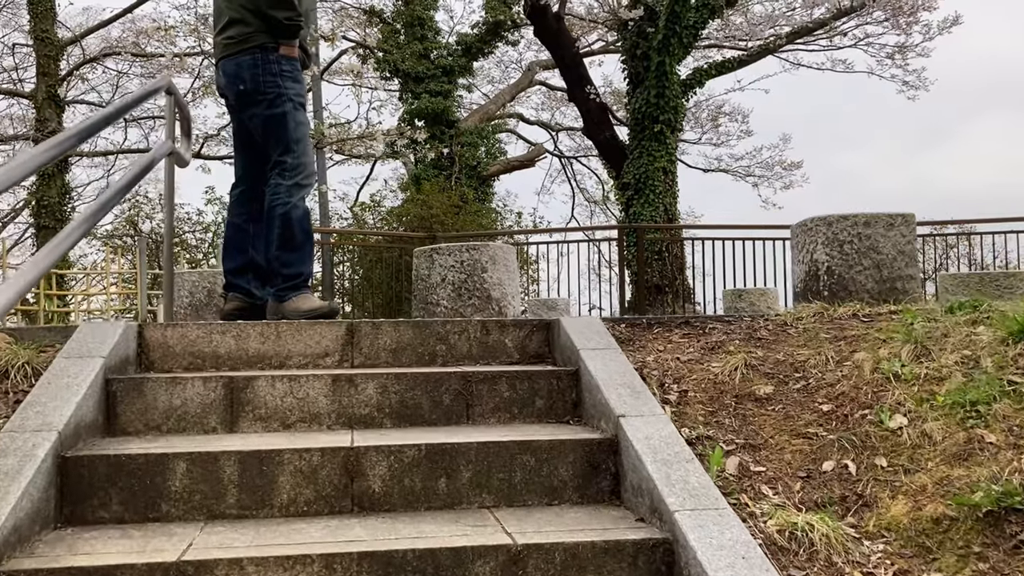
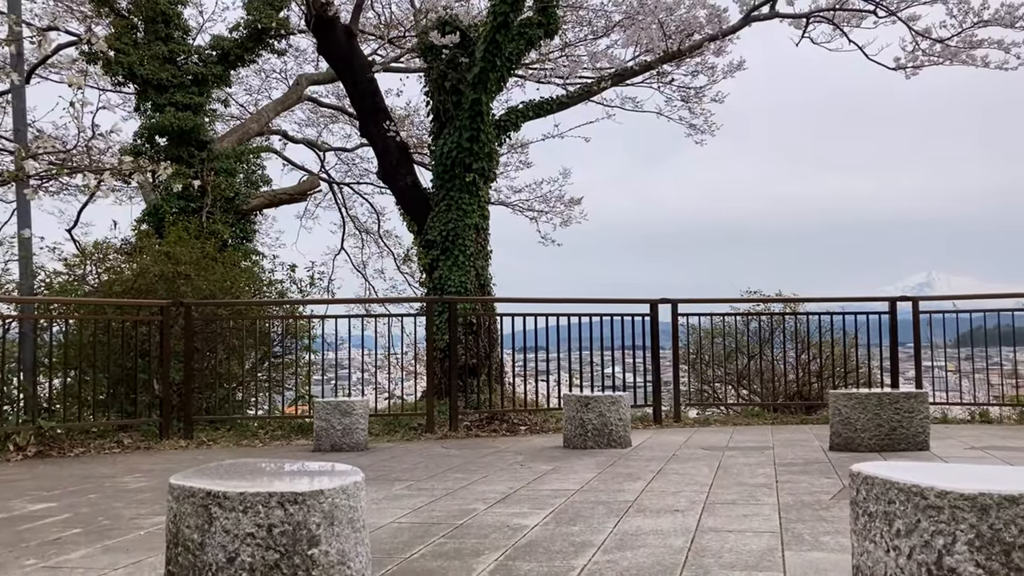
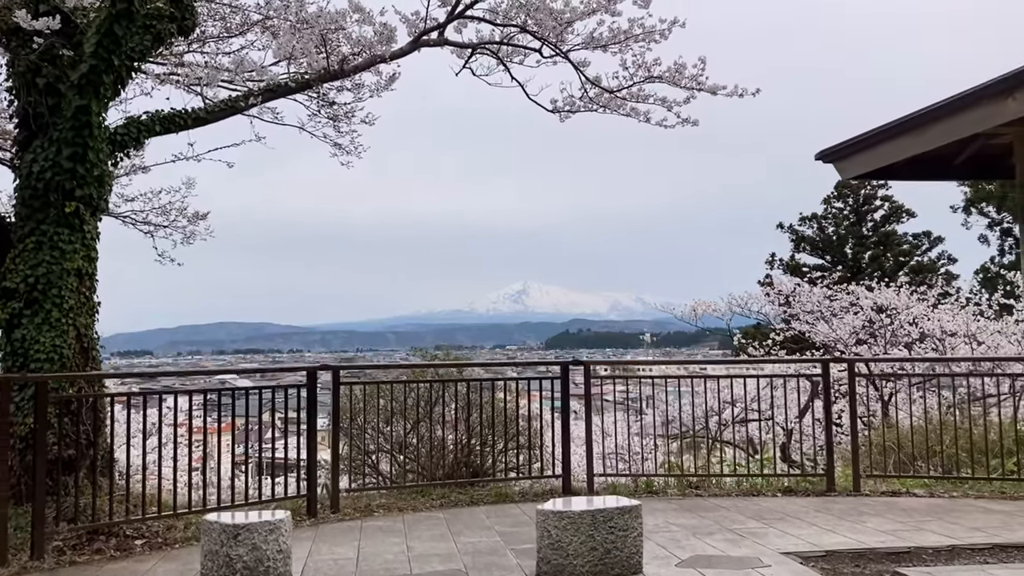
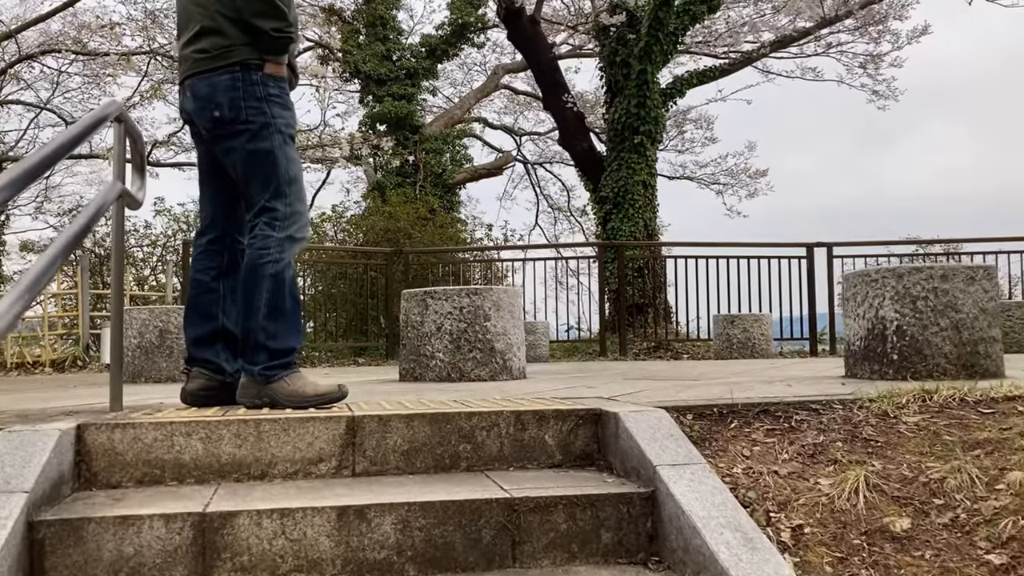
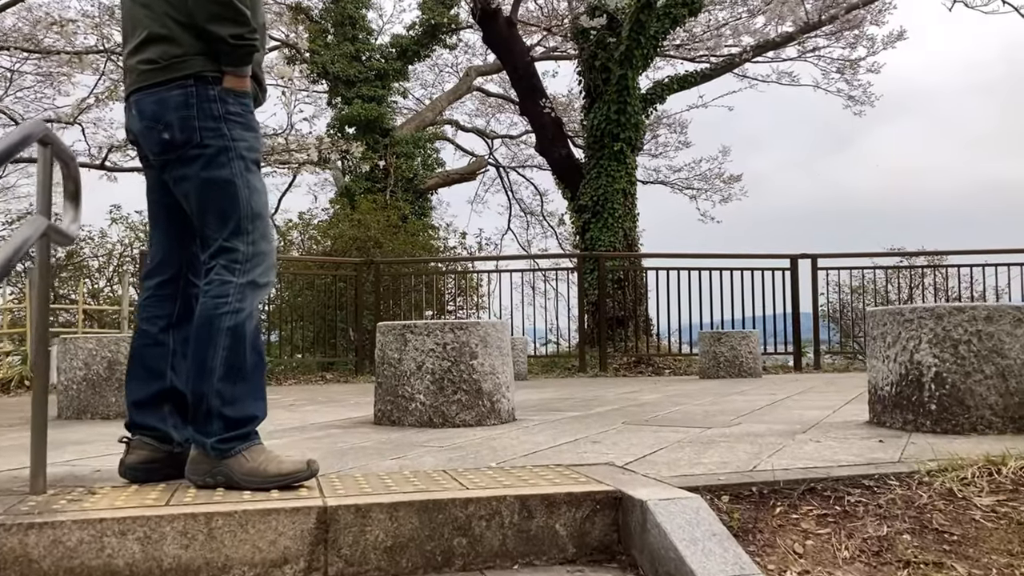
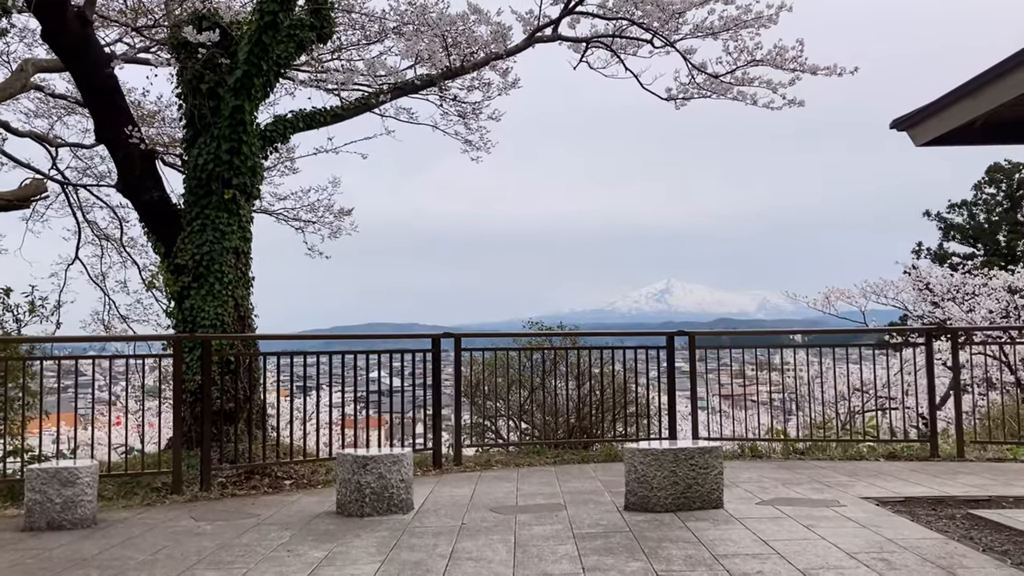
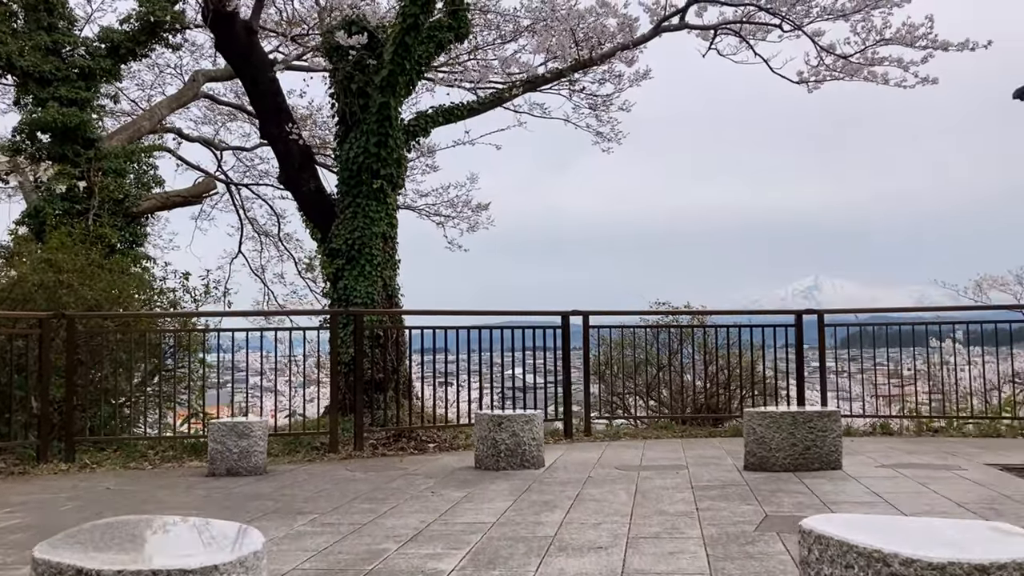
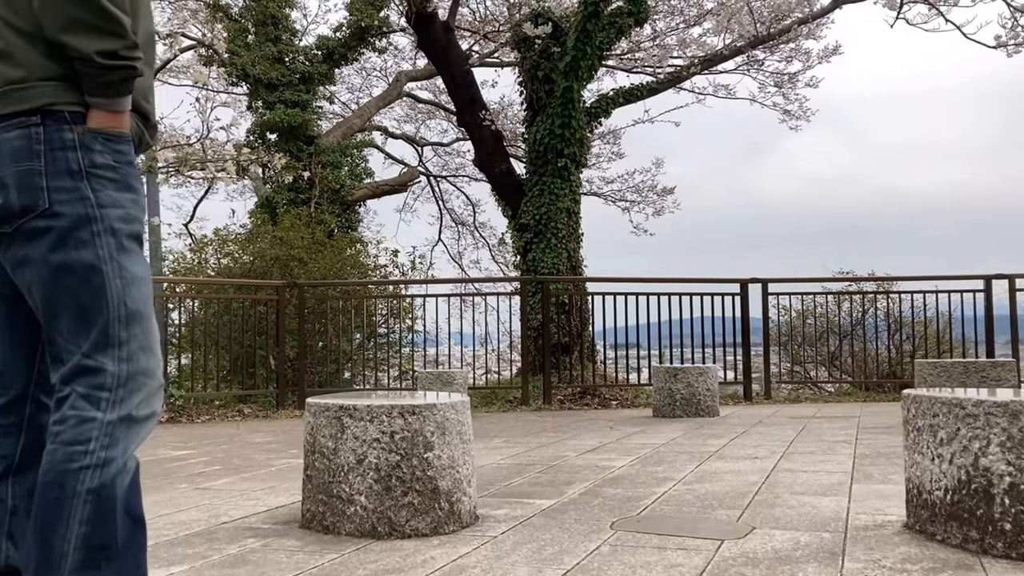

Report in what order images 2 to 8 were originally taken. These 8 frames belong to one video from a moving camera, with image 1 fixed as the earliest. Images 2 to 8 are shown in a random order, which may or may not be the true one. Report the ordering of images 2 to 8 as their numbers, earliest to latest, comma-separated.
4, 5, 8, 2, 7, 6, 3
